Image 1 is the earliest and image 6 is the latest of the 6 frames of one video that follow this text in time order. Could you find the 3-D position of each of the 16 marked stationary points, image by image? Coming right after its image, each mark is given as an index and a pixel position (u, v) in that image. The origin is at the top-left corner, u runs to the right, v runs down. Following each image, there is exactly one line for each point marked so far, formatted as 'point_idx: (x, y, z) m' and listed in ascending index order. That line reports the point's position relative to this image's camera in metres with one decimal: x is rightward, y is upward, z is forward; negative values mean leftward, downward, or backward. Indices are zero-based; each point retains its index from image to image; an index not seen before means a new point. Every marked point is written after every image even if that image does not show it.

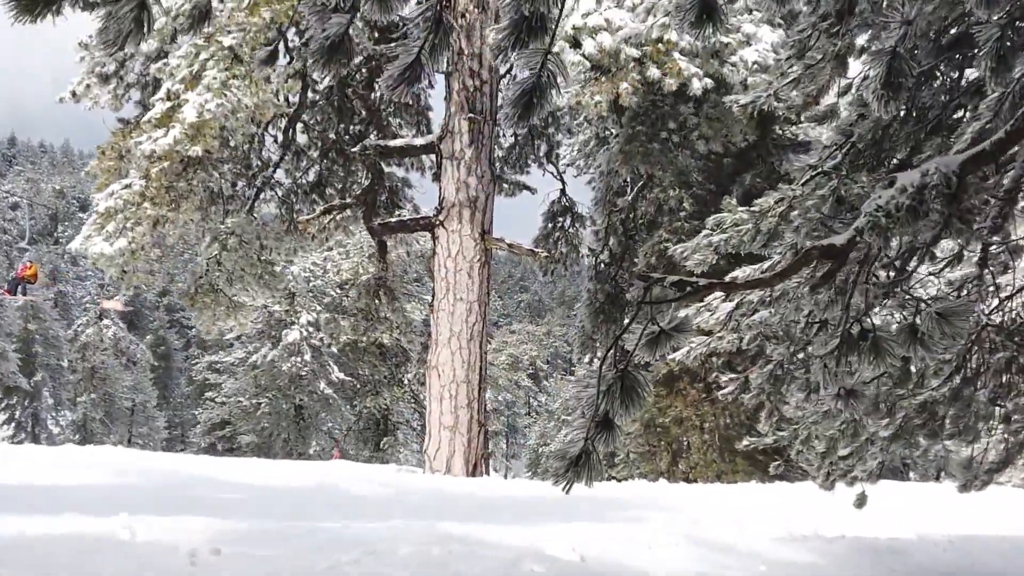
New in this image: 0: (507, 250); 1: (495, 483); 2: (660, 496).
0: (-0.1, +0.4, +8.2) m
1: (-0.2, -1.7, +6.2) m
2: (+1.3, -1.8, +6.2) m
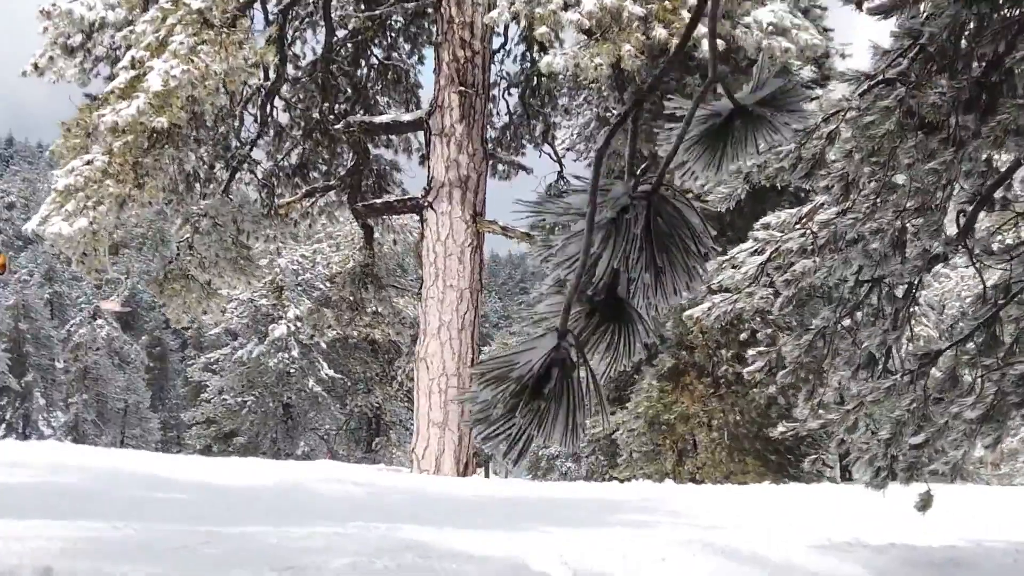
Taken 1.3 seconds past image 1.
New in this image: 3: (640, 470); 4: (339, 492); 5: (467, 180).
0: (-0.1, +0.6, +7.7) m
1: (-0.3, -1.5, +5.6) m
2: (+1.2, -1.7, +5.6) m
3: (+1.6, -2.2, +8.7) m
4: (-1.1, -1.3, +4.4) m
5: (-0.5, +1.2, +7.7) m
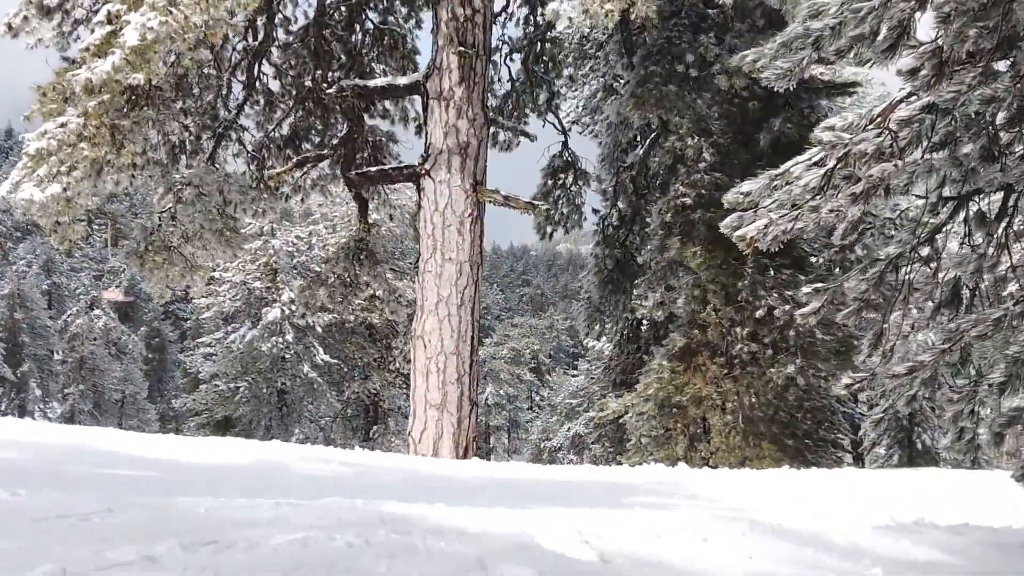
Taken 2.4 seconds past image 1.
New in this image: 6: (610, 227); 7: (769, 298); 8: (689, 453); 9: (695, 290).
0: (-0.1, +0.9, +7.2) m
1: (-0.2, -1.3, +5.2) m
2: (+1.2, -1.4, +5.2) m
3: (+1.6, -1.9, +8.3) m
4: (-1.0, -1.0, +4.0) m
5: (-0.5, +1.4, +7.3) m
6: (+1.3, +0.8, +9.2) m
7: (+2.7, -0.1, +7.5) m
8: (+2.0, -1.8, +8.0) m
9: (+2.0, 0.0, +7.8) m
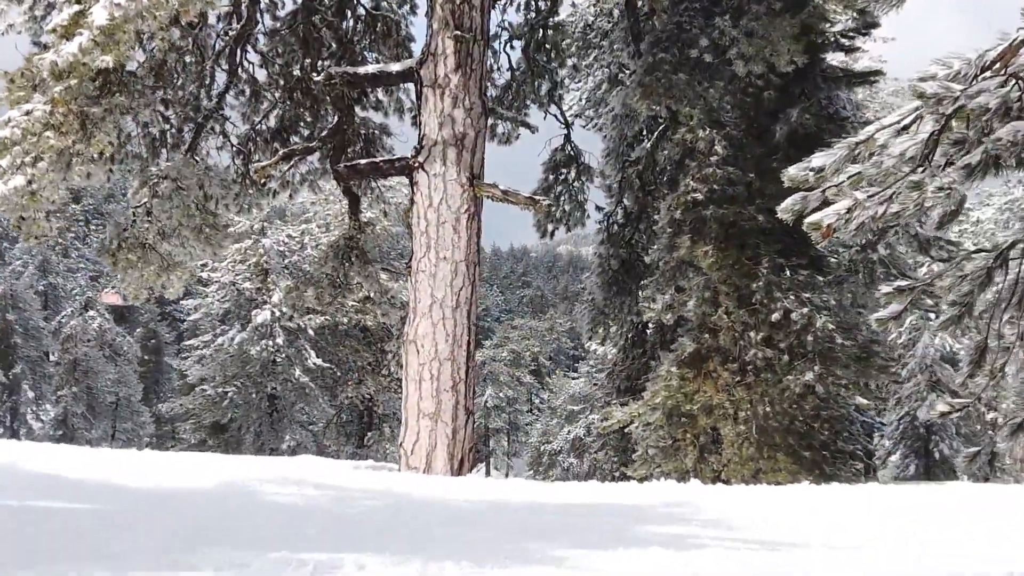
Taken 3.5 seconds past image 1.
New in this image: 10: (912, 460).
0: (-0.1, +0.9, +6.7) m
1: (-0.2, -1.3, +4.7) m
2: (+1.2, -1.4, +4.7) m
3: (+1.6, -2.0, +7.8) m
4: (-1.0, -1.0, +3.5) m
5: (-0.5, +1.4, +6.8) m
6: (+1.3, +0.8, +8.8) m
7: (+2.7, -0.1, +7.1) m
8: (+2.0, -1.9, +7.5) m
9: (+2.0, 0.0, +7.4) m
10: (+9.4, -4.1, +16.6) m
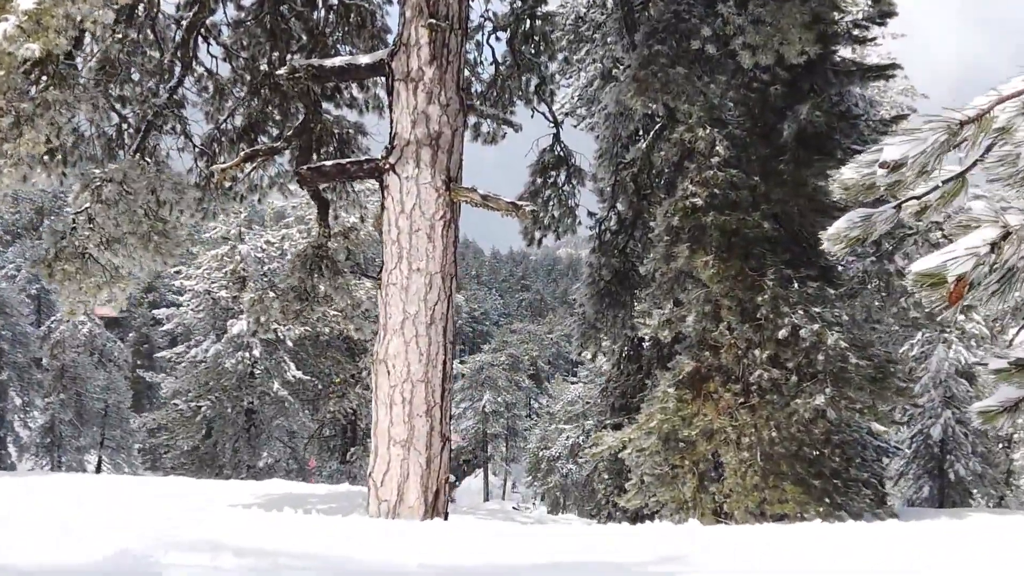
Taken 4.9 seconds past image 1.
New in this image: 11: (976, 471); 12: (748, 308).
0: (-0.3, +0.7, +6.1) m
1: (-0.4, -1.4, +4.1) m
2: (+1.0, -1.5, +4.0) m
3: (+1.4, -2.1, +7.2) m
4: (-1.2, -1.1, +2.8) m
5: (-0.6, +1.3, +6.2) m
6: (+1.1, +0.6, +8.1) m
7: (+2.5, -0.2, +6.4) m
8: (+1.8, -2.0, +6.8) m
9: (+1.8, -0.2, +6.7) m
10: (+9.2, -4.2, +15.9) m
11: (+9.9, -3.9, +15.2) m
12: (+2.2, -0.2, +6.6) m
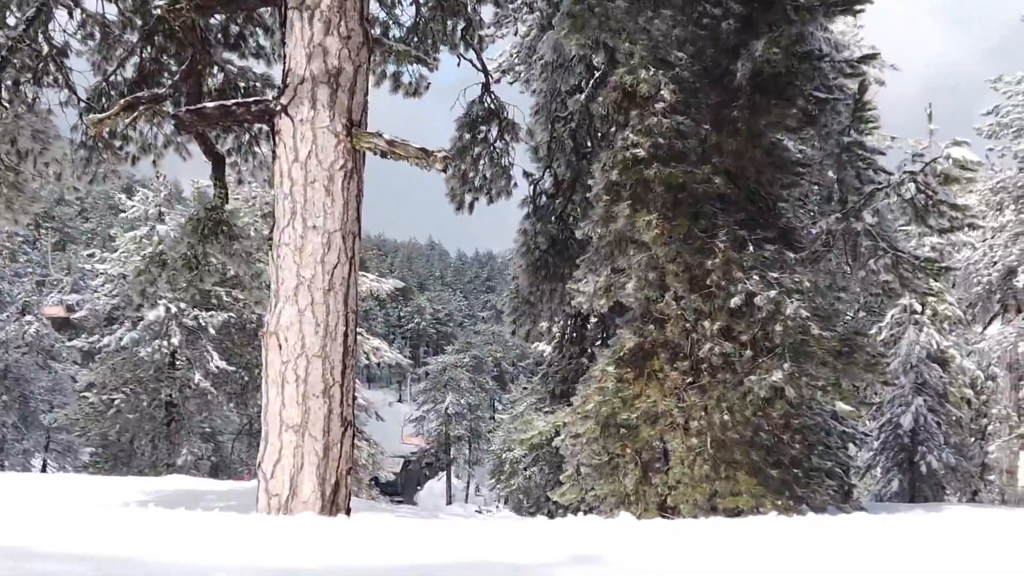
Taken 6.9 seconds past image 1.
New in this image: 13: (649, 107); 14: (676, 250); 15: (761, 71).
0: (-0.9, +1.0, +5.3) m
1: (-1.0, -1.1, +3.2) m
2: (+0.5, -1.2, +3.2) m
3: (+0.7, -1.8, +6.3) m
4: (-1.8, -0.8, +2.0) m
5: (-1.3, +1.6, +5.3) m
6: (+0.4, +0.9, +7.3) m
7: (+1.9, +0.1, +5.7) m
8: (+1.1, -1.7, +6.0) m
9: (+1.1, +0.1, +5.9) m
10: (+8.2, -4.0, +15.3) m
11: (+8.9, -3.6, +14.7) m
12: (+1.5, +0.1, +5.9) m
13: (+1.1, +1.5, +5.9) m
14: (+1.4, +0.3, +5.9) m
15: (+2.0, +1.8, +6.0) m
